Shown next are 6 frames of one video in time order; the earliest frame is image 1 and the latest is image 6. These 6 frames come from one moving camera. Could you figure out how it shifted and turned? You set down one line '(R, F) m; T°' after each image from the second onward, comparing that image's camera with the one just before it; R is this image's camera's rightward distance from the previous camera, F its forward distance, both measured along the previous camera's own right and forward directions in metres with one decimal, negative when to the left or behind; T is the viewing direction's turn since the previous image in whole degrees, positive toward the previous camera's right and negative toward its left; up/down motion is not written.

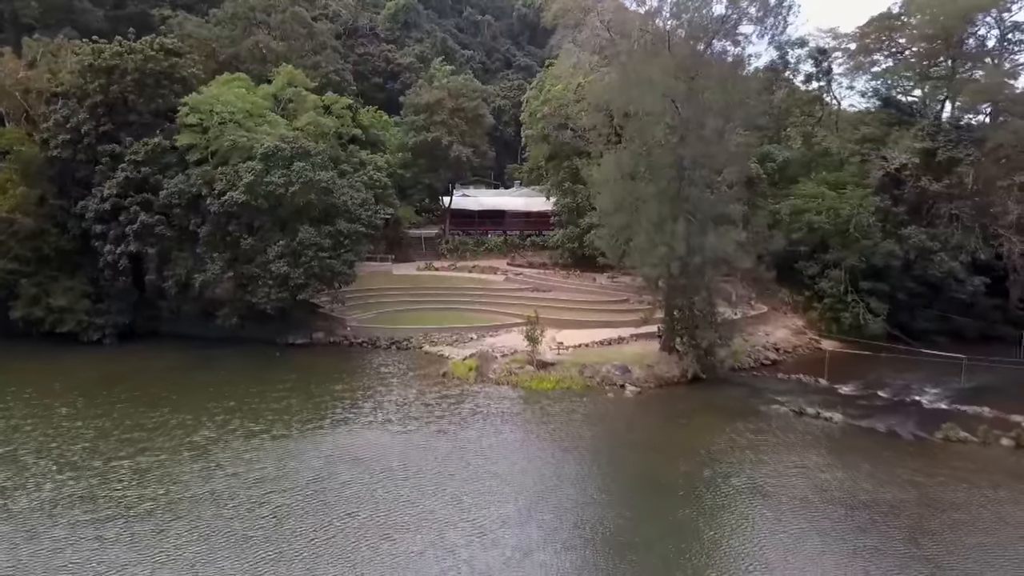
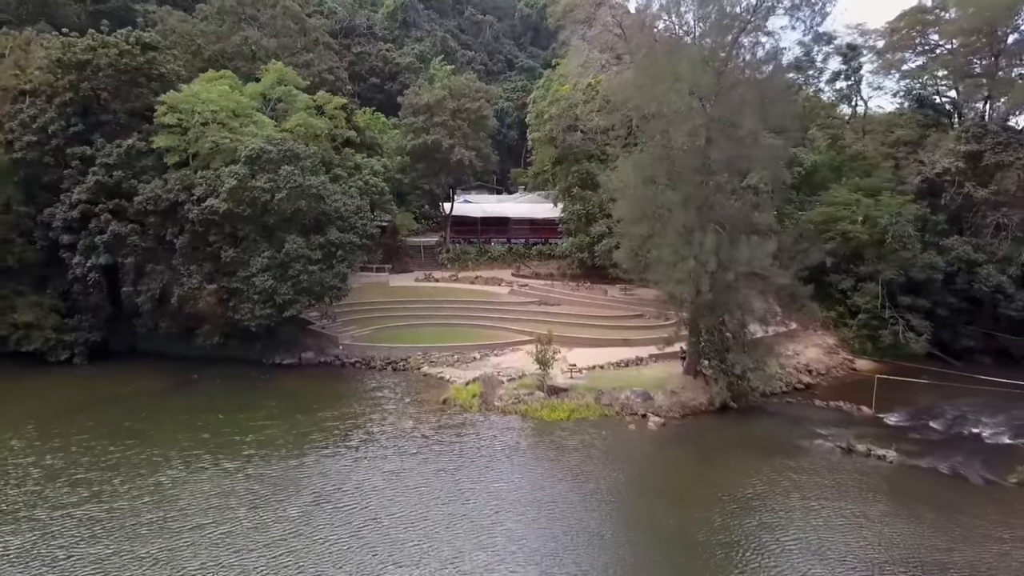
(-0.3, +2.3) m; 0°
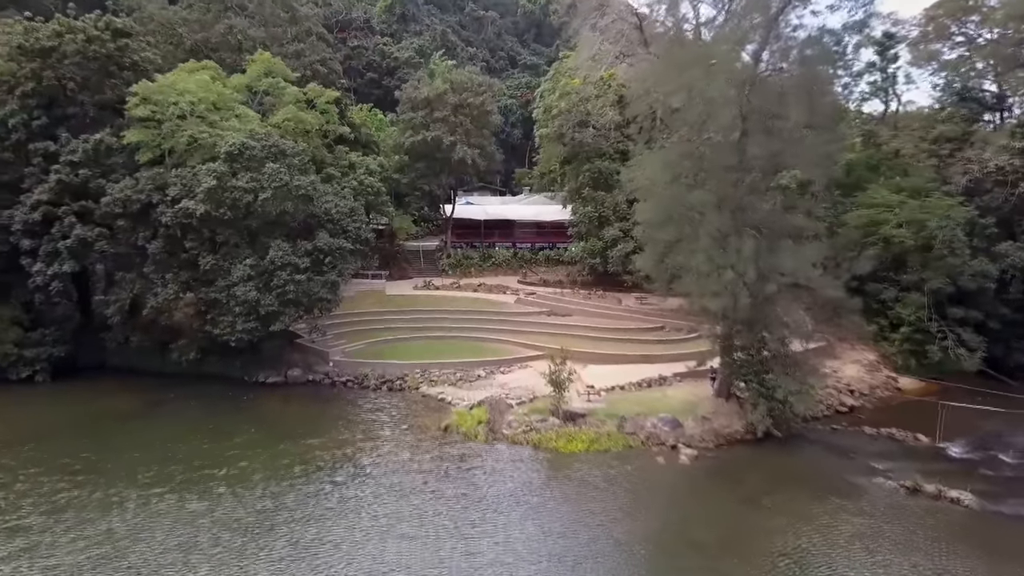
(-0.3, +2.4) m; 0°
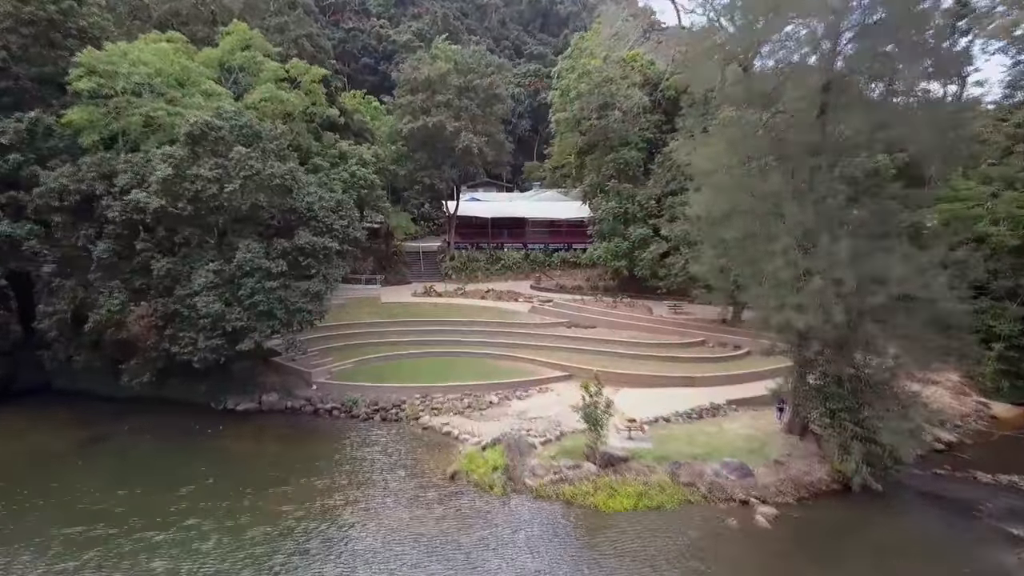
(-0.6, +3.8) m; 0°
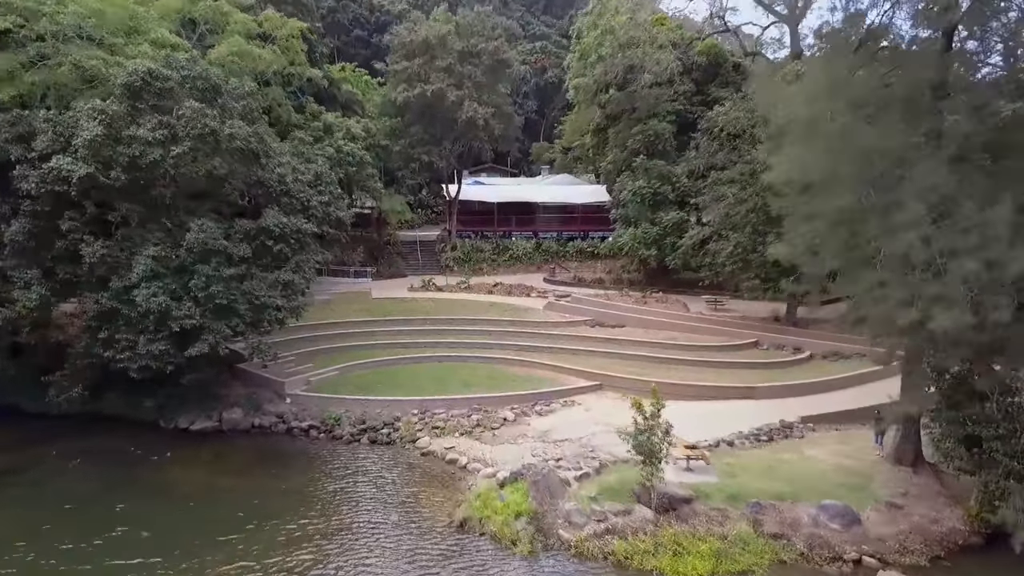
(-0.5, +3.6) m; 0°
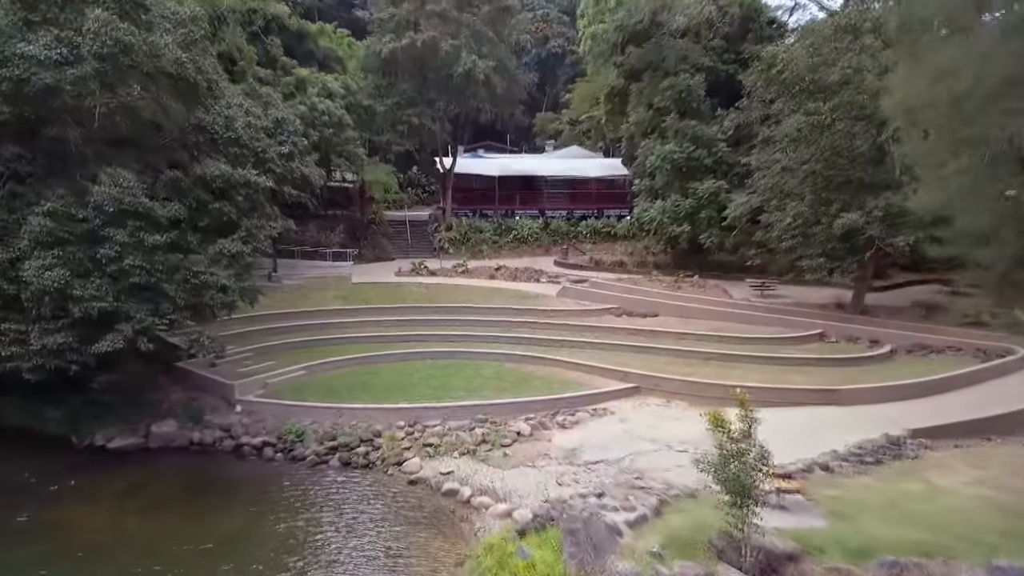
(-0.4, +3.5) m; +1°
